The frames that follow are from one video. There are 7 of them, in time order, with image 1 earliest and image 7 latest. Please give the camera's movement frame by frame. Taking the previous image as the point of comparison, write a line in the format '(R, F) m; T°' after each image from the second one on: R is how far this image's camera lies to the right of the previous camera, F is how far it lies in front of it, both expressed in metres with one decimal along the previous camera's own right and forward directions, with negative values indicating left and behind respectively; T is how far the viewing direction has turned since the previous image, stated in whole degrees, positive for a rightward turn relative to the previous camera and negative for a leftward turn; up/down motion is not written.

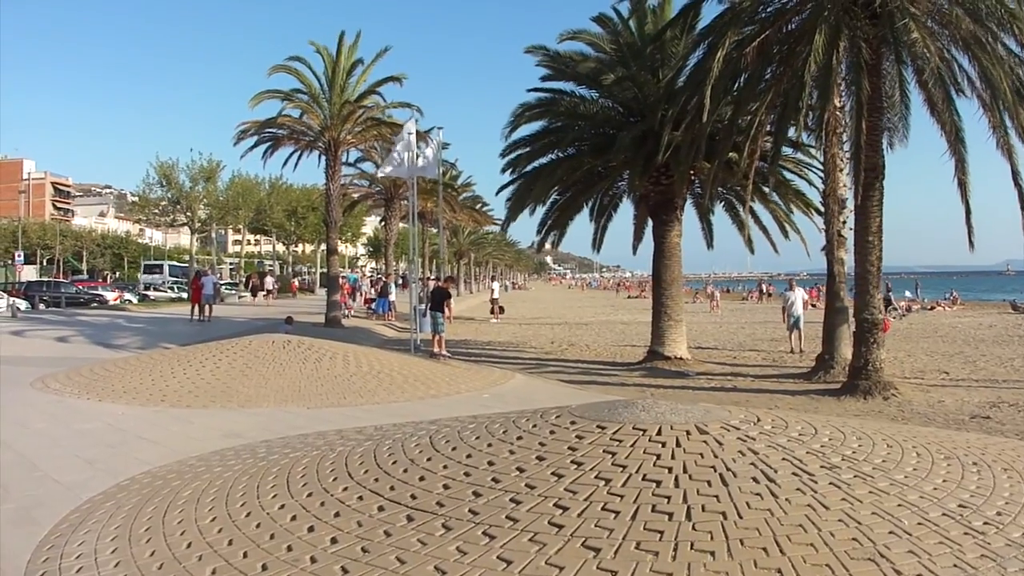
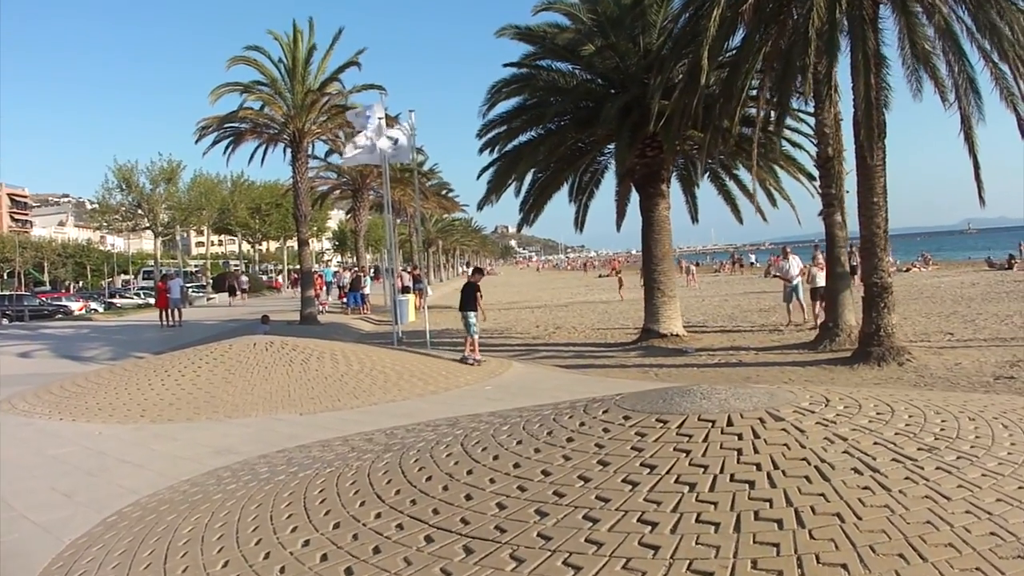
(-0.4, +0.7) m; +2°
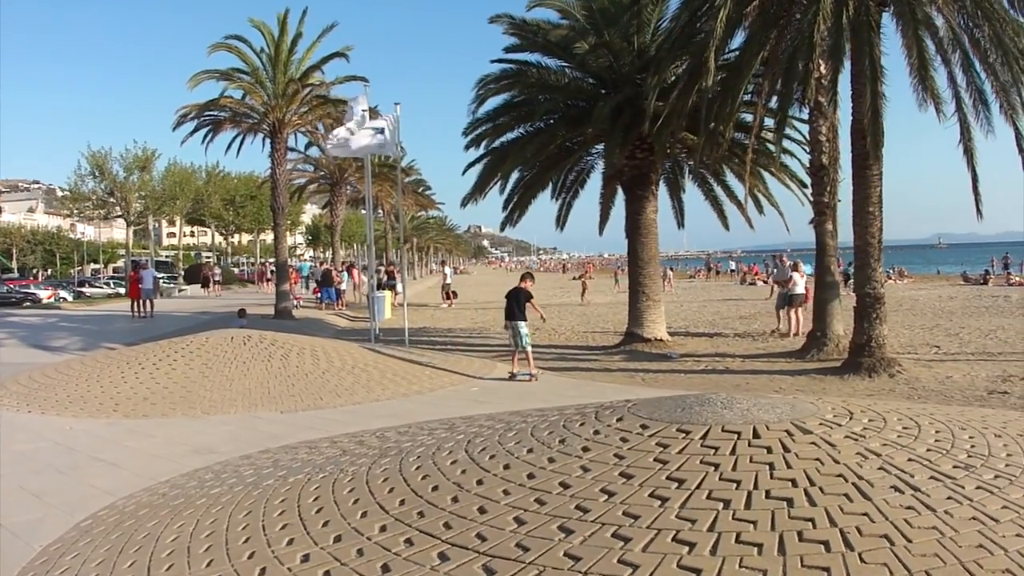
(-0.2, +0.3) m; +2°
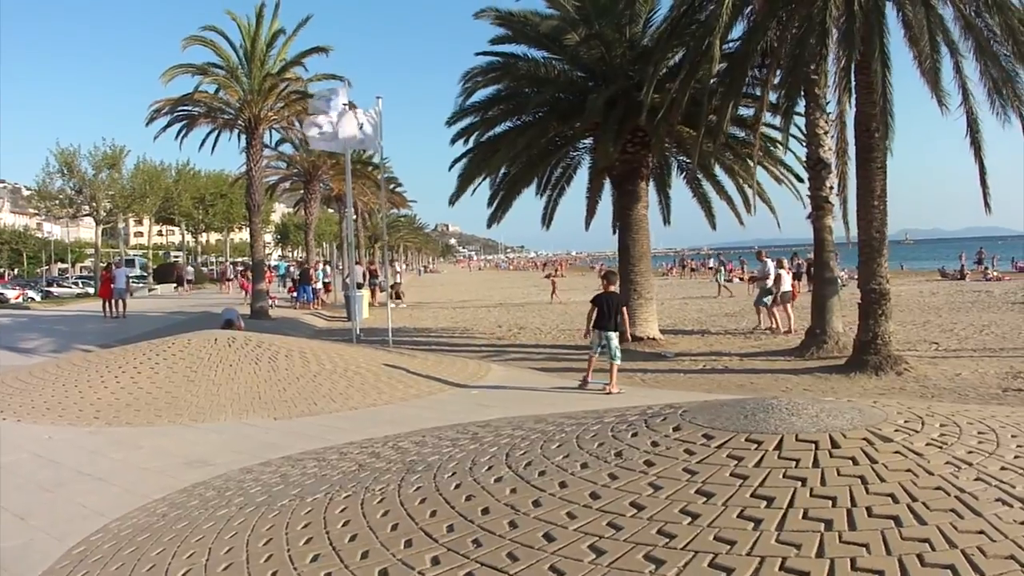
(-0.4, +0.4) m; +2°
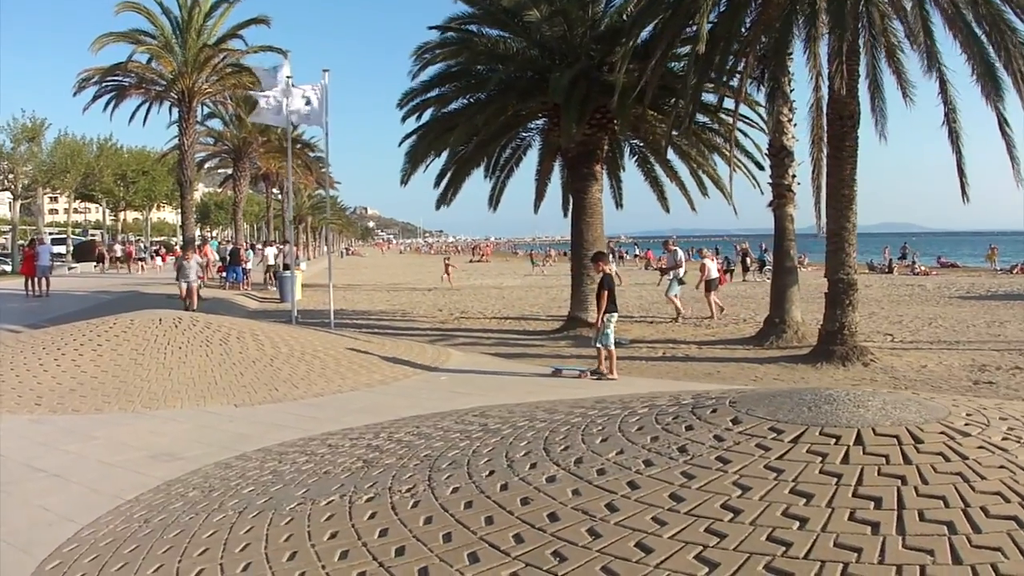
(-0.5, +0.5) m; +5°
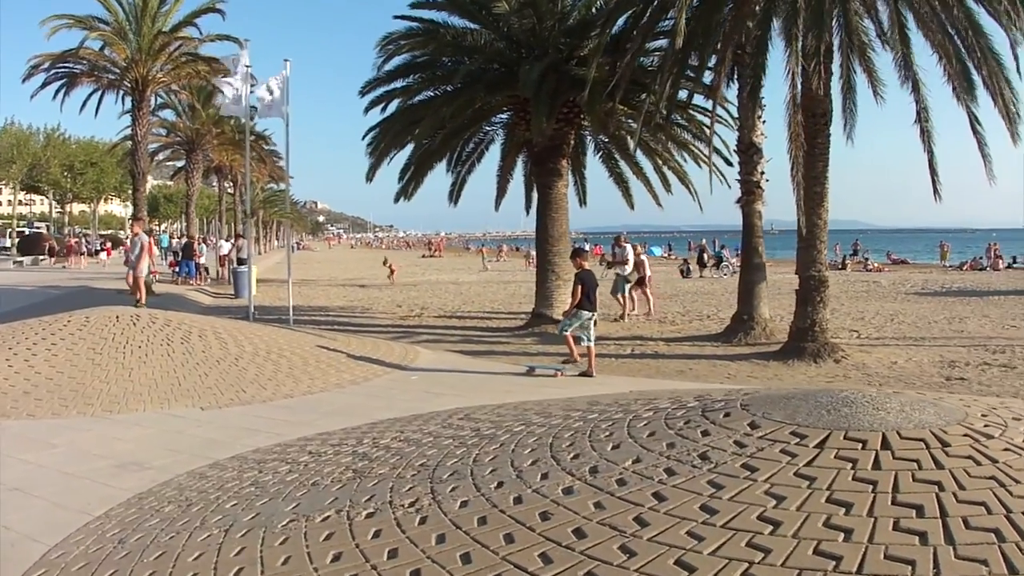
(-0.2, +0.2) m; +3°
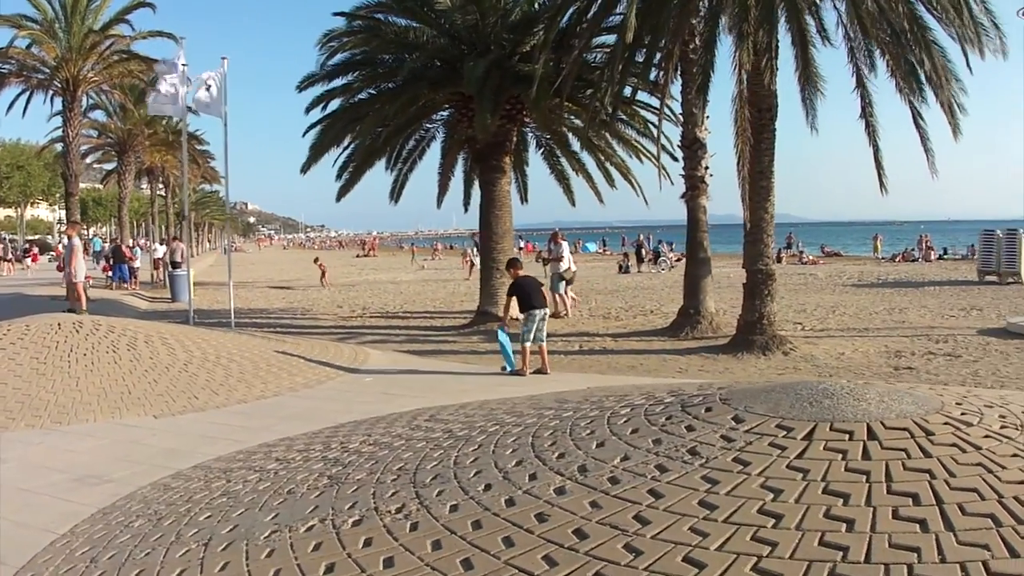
(-0.2, 0.0) m; +4°
